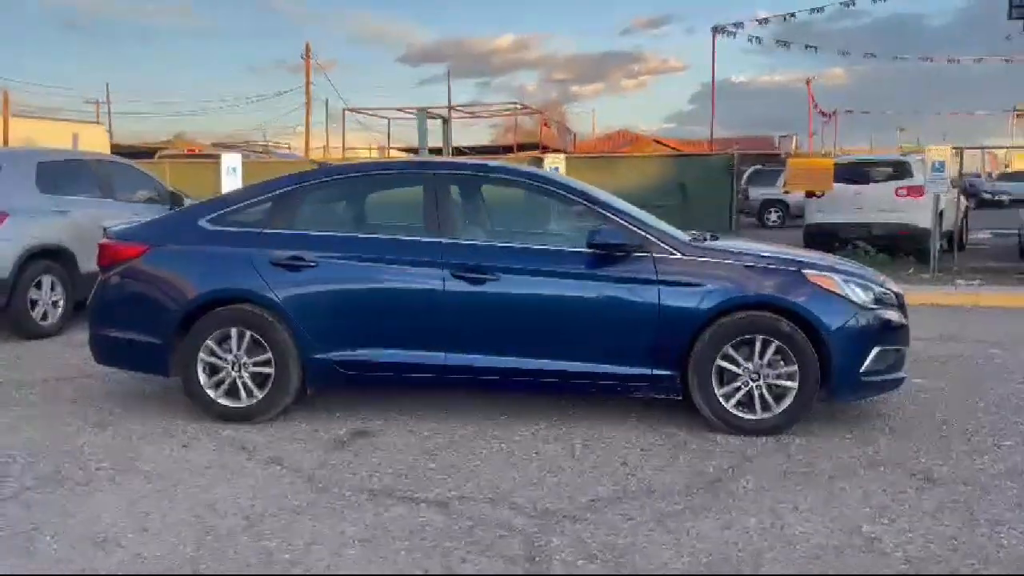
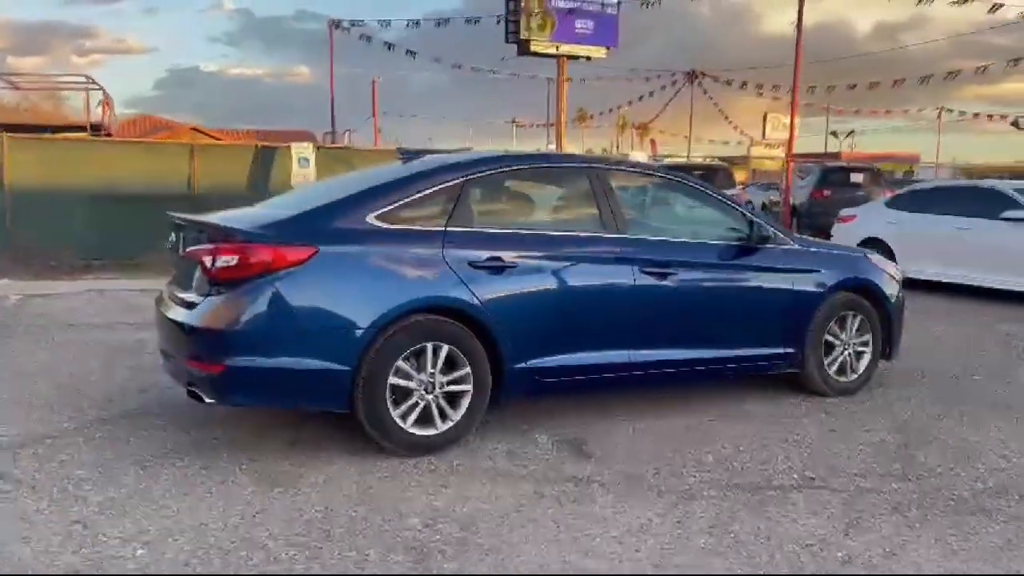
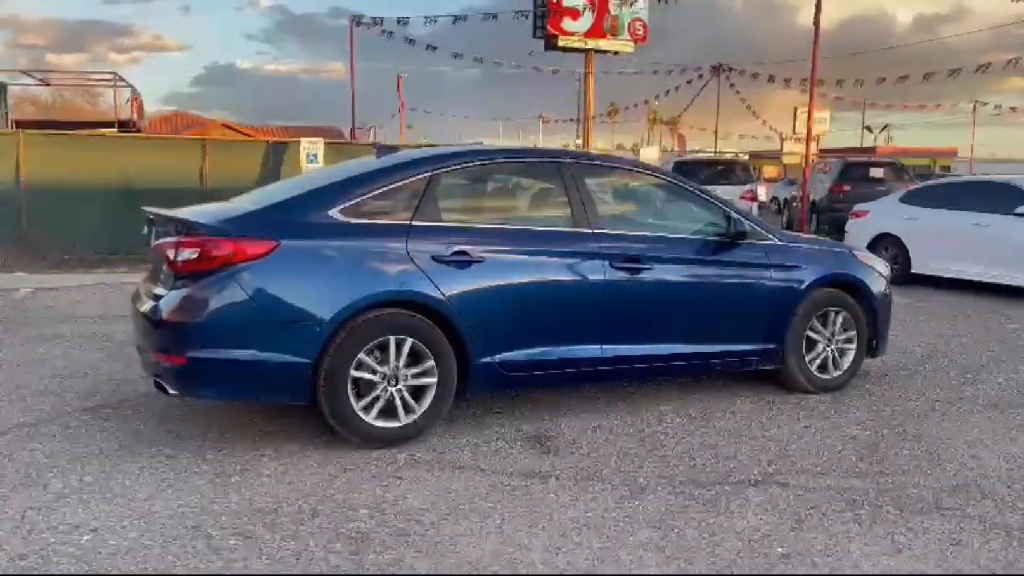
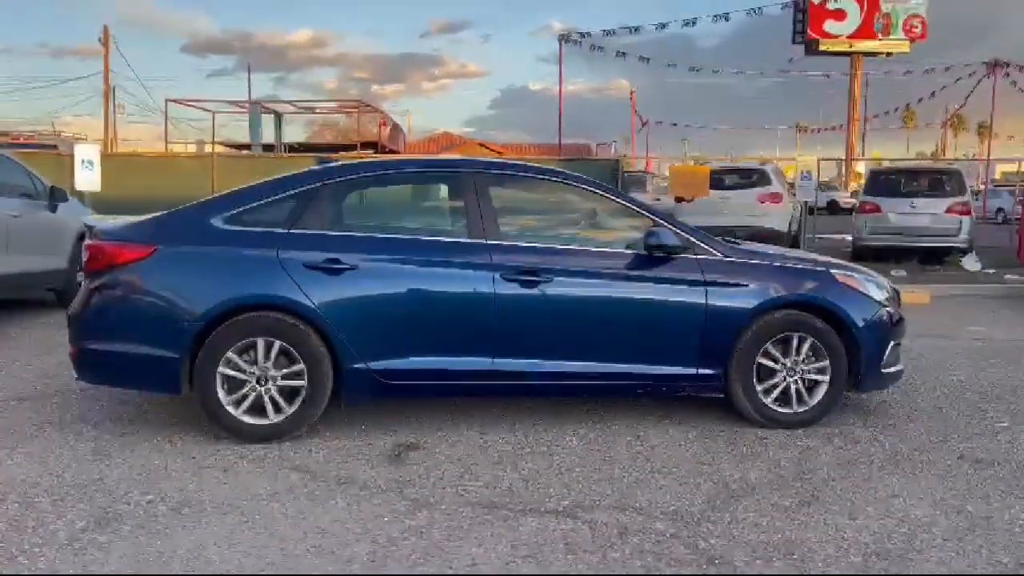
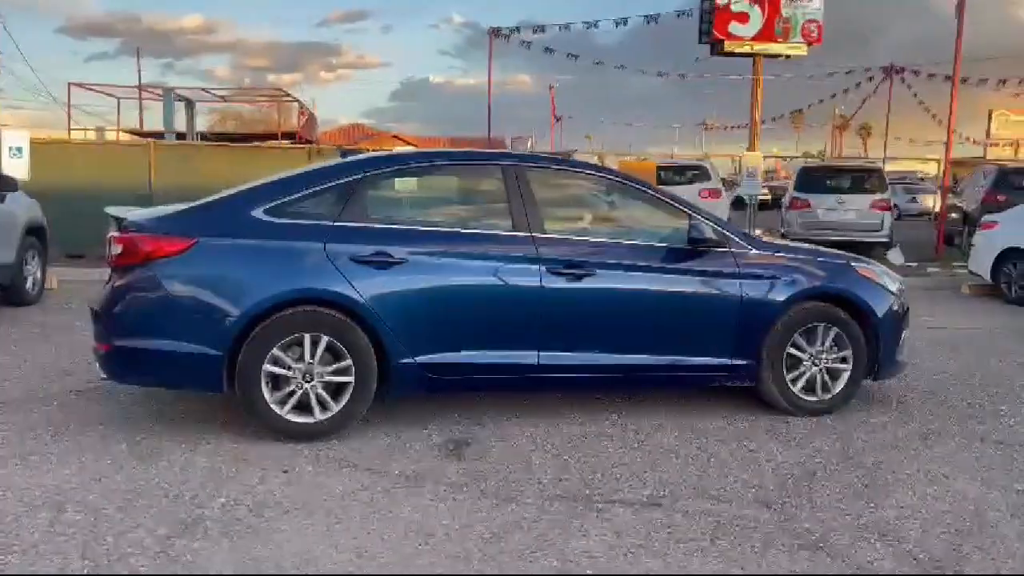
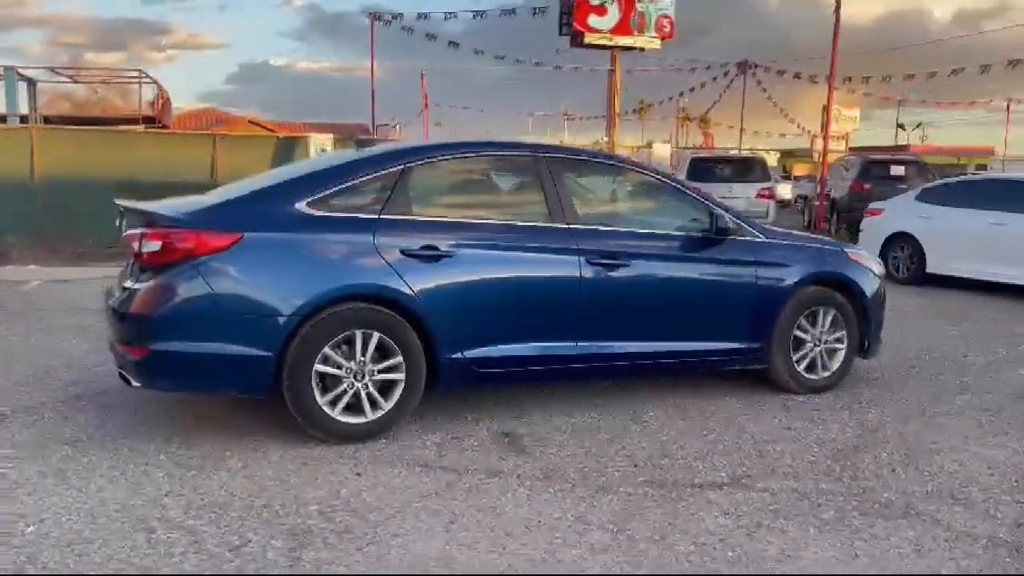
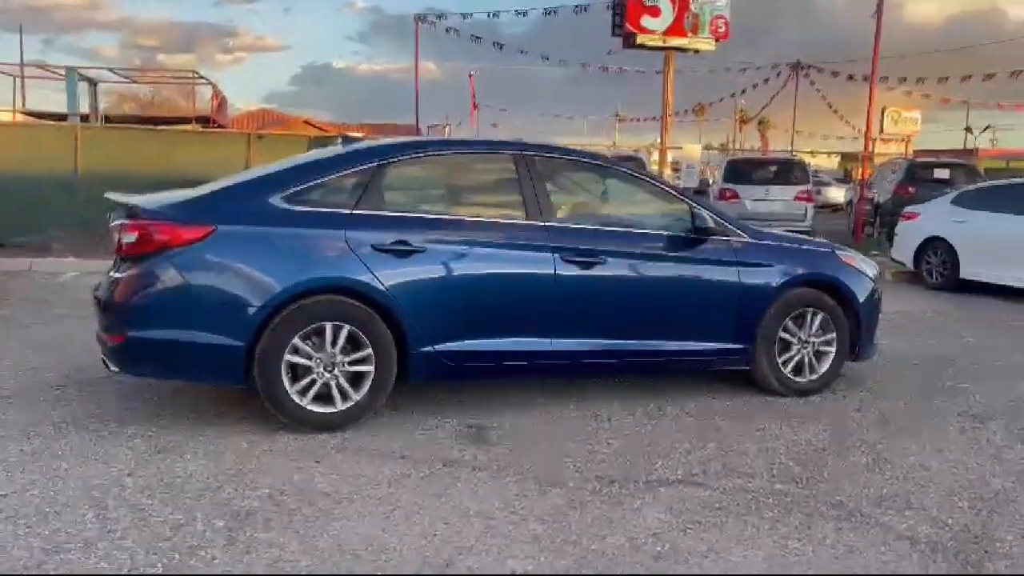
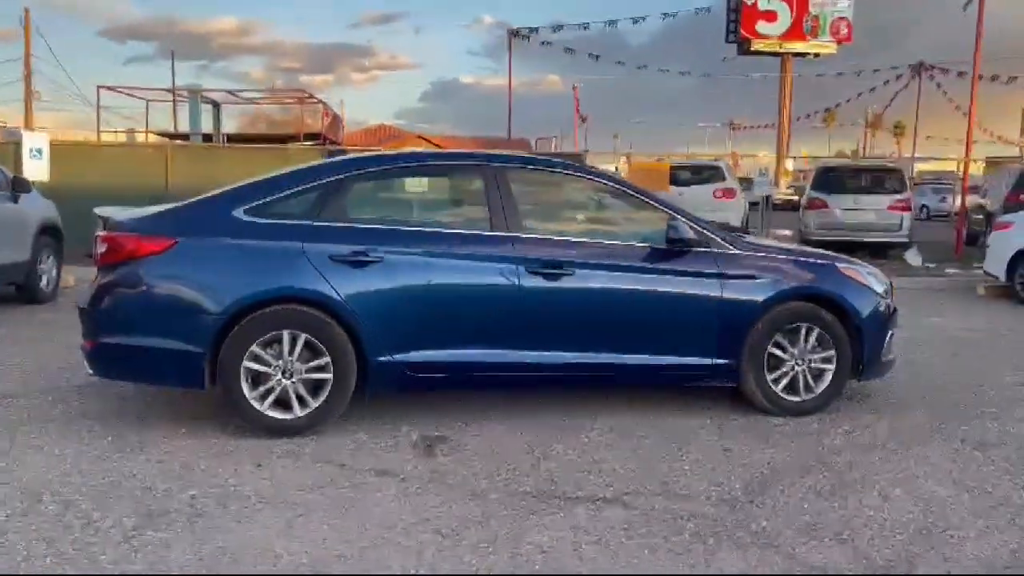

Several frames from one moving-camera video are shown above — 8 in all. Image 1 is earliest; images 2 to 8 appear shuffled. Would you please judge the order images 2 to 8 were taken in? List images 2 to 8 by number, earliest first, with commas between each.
4, 8, 5, 7, 6, 3, 2
